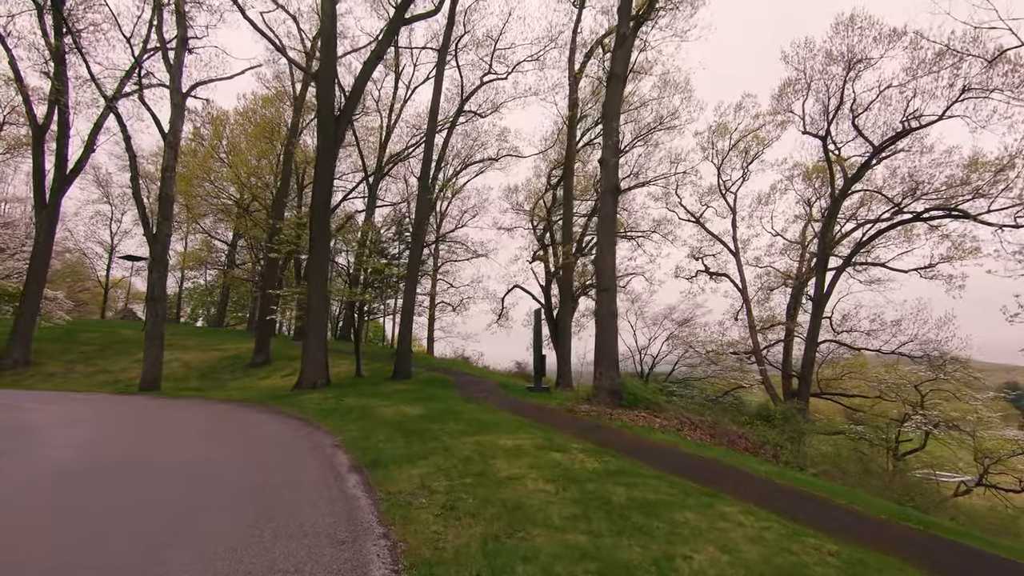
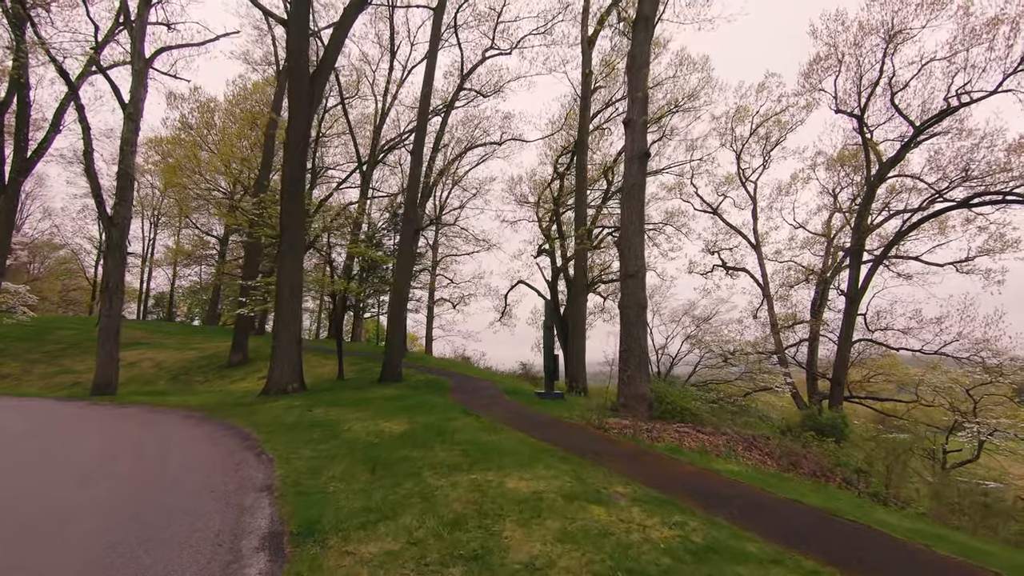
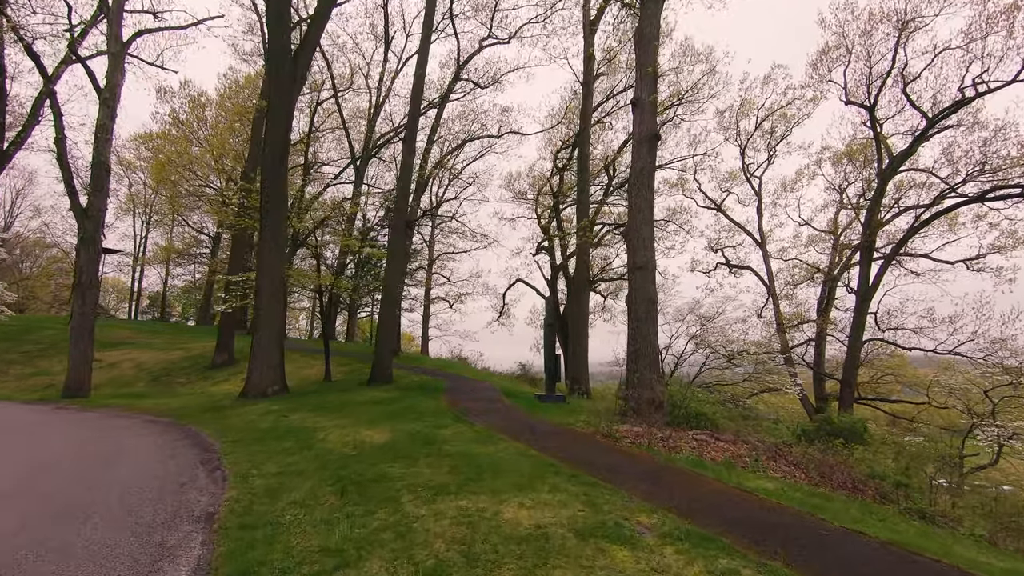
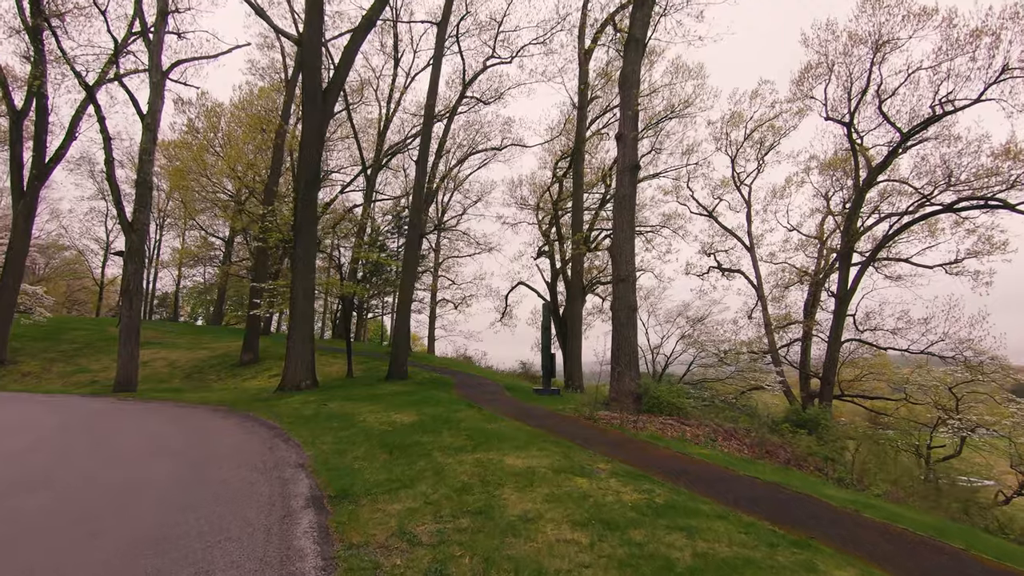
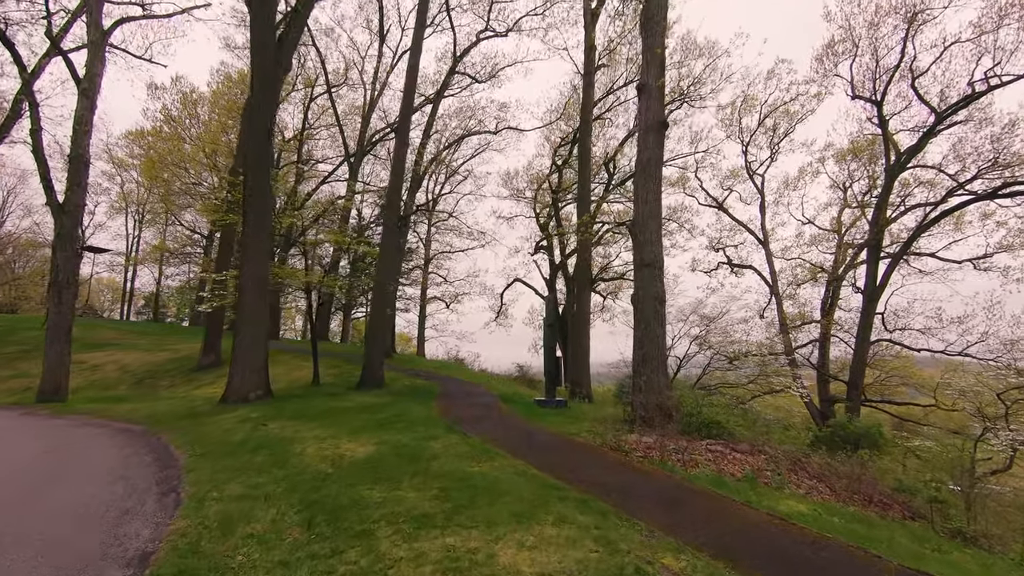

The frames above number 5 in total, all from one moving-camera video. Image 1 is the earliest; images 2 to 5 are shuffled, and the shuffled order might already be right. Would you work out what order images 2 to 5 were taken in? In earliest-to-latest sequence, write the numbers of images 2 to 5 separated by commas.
4, 2, 3, 5
